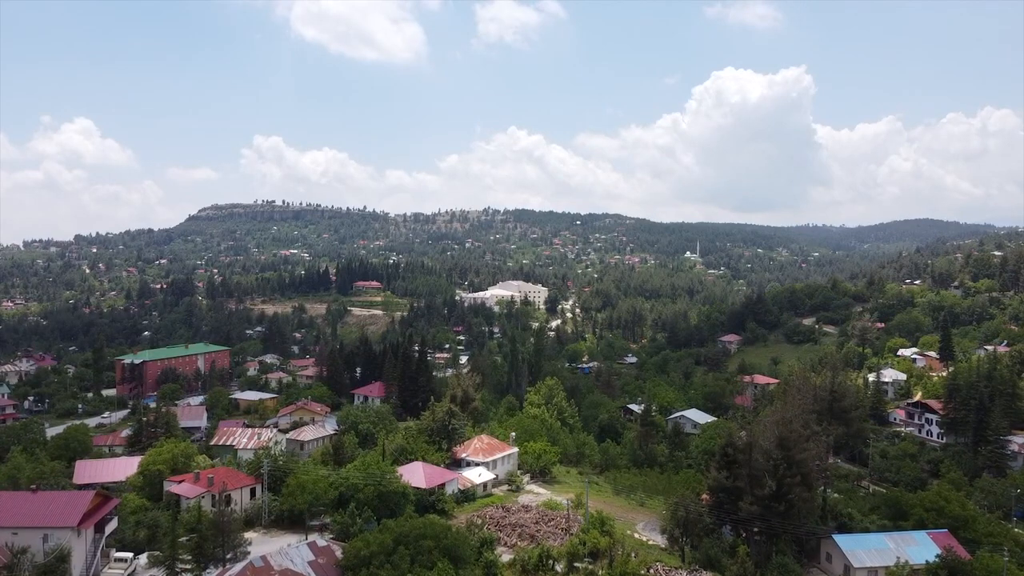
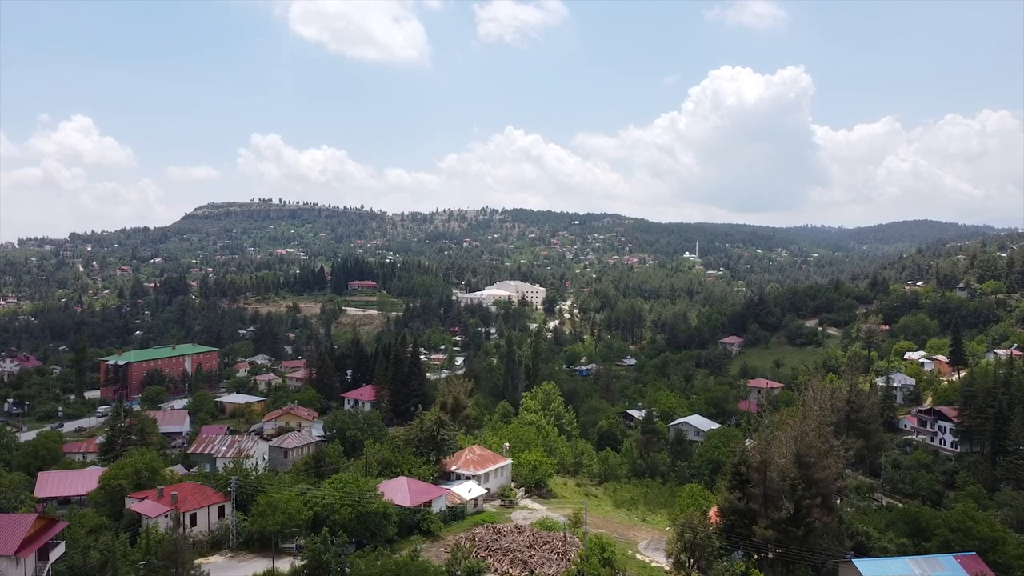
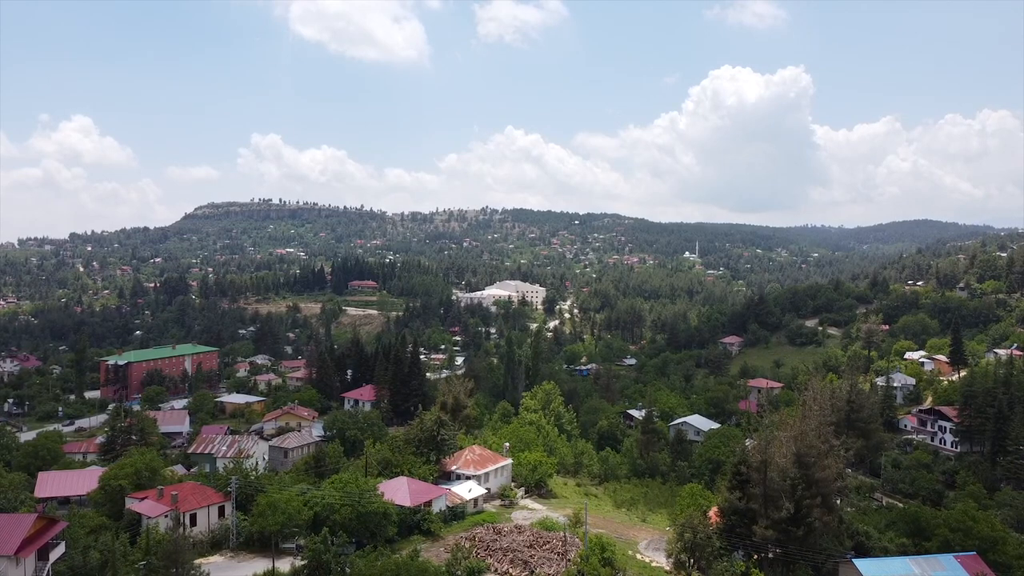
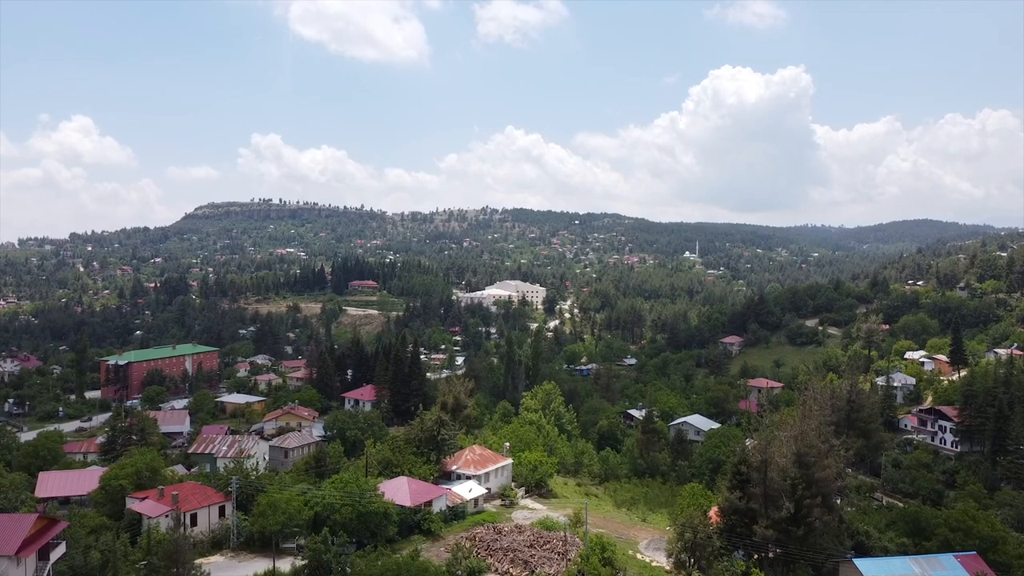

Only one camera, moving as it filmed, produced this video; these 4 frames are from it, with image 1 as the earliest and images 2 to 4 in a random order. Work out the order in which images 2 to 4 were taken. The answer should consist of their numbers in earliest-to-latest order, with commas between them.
4, 3, 2
